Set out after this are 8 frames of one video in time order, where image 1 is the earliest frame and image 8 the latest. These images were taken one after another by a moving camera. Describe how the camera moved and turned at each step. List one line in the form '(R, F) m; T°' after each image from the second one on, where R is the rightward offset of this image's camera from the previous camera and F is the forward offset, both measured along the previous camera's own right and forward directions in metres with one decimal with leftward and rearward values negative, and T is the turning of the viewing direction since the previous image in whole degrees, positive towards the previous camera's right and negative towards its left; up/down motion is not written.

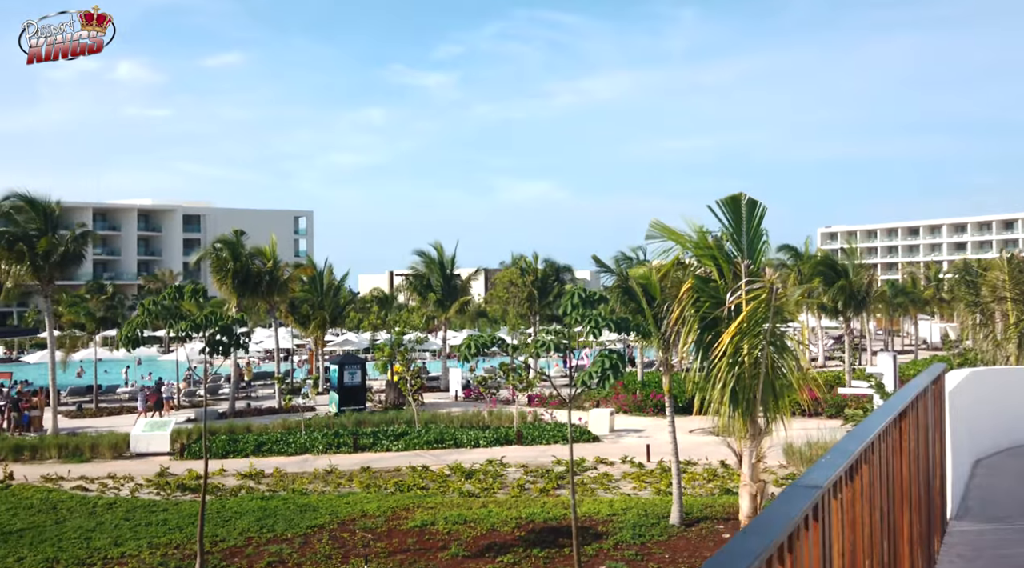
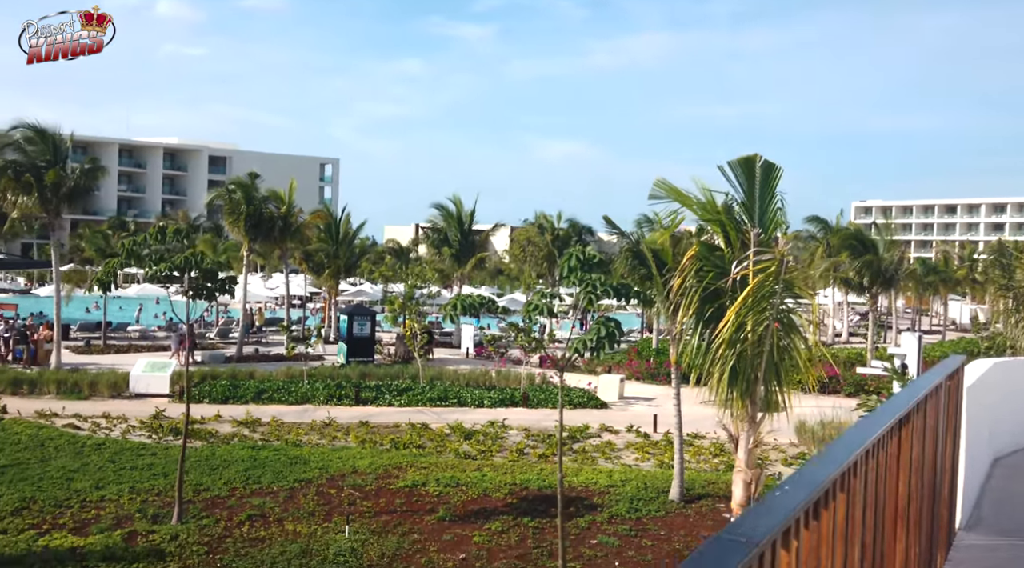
(+0.2, +0.5) m; -1°
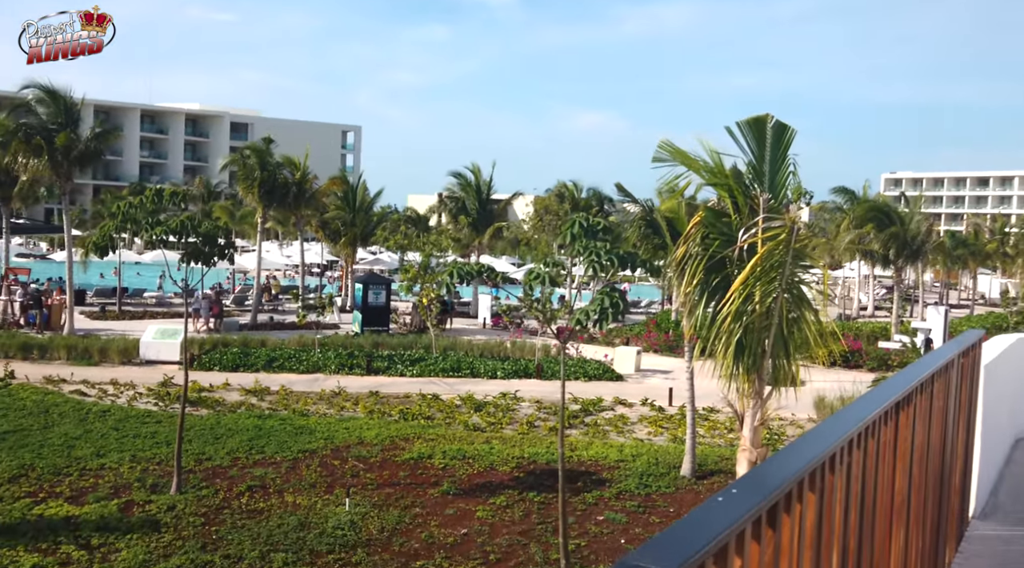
(+0.2, +0.3) m; -1°
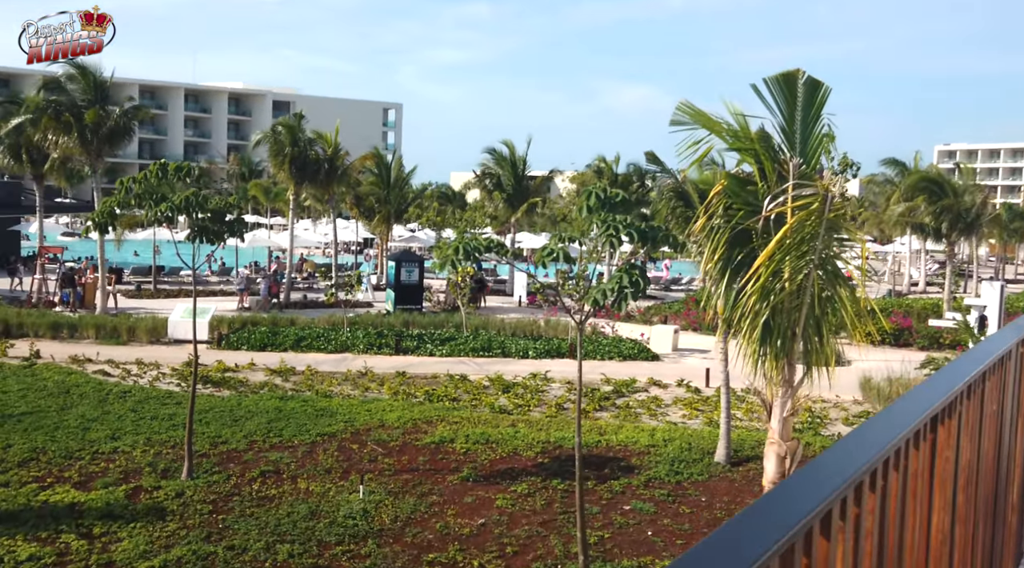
(+0.2, +0.5) m; -2°
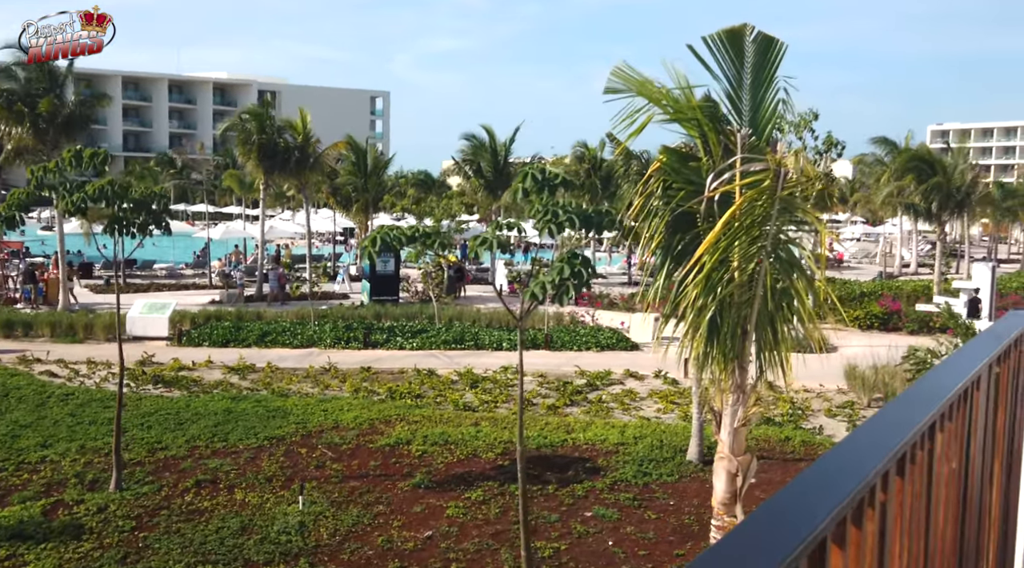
(+0.4, +0.7) m; 0°
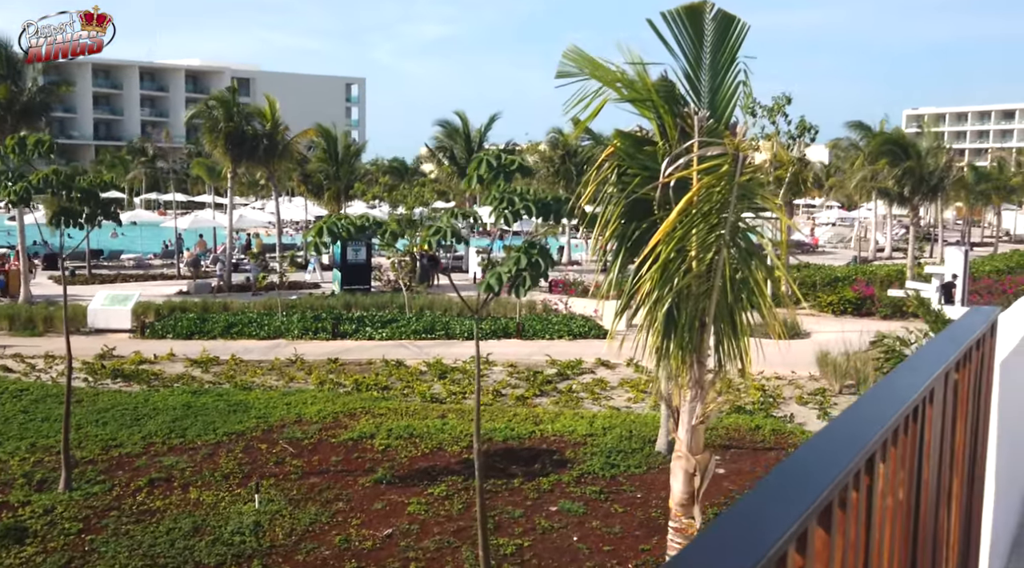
(+0.1, +0.3) m; +1°
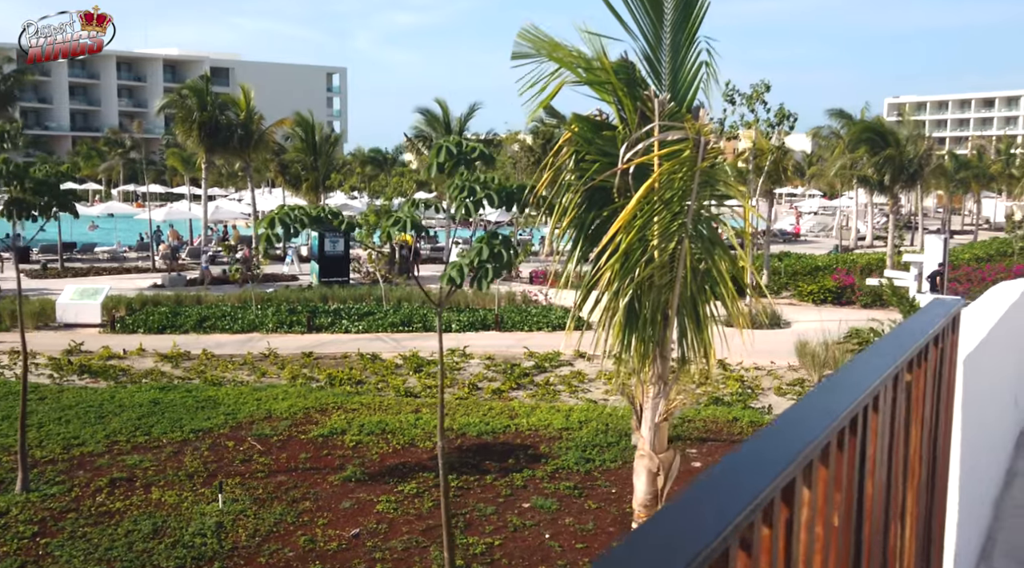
(+0.1, +0.2) m; +1°
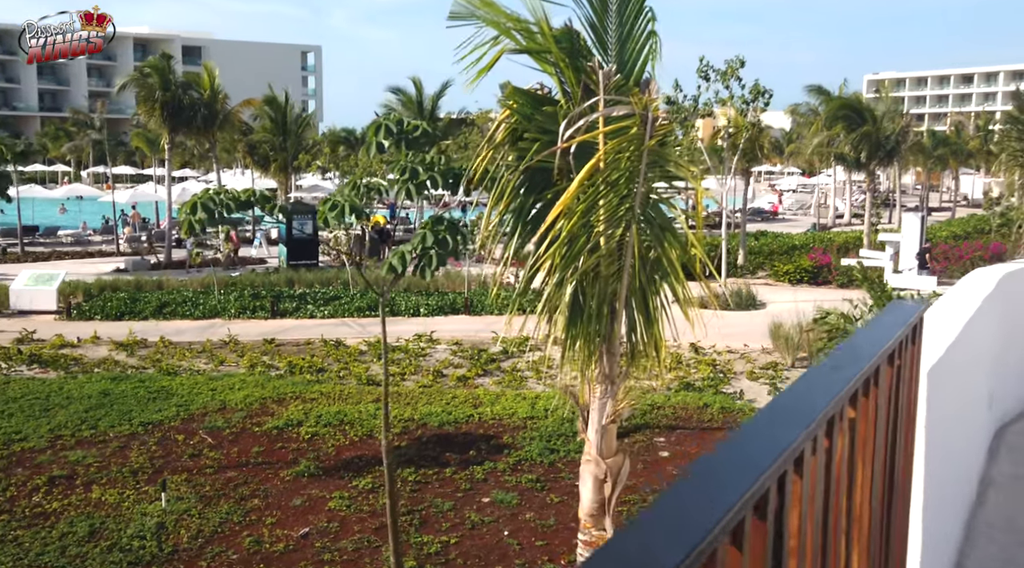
(+0.2, +0.4) m; +1°
